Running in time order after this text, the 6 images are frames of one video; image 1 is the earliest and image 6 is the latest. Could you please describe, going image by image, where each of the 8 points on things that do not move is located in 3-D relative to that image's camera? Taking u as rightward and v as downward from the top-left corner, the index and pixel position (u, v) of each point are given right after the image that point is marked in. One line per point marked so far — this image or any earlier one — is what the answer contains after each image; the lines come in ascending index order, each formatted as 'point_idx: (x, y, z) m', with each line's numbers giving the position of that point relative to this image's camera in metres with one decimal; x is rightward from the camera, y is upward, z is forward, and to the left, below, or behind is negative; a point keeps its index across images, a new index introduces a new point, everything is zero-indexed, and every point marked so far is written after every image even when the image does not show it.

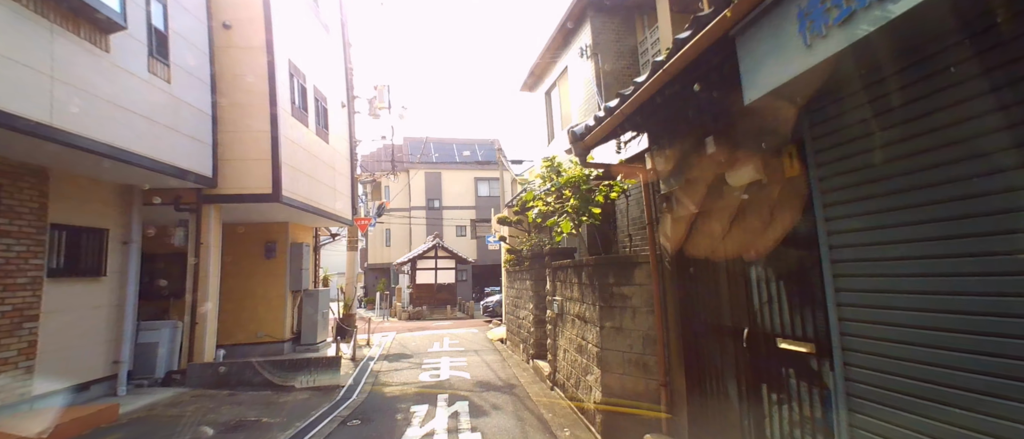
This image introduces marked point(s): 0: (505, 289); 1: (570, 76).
0: (-0.2, -1.8, +12.0) m
1: (+1.3, +3.3, +10.5) m
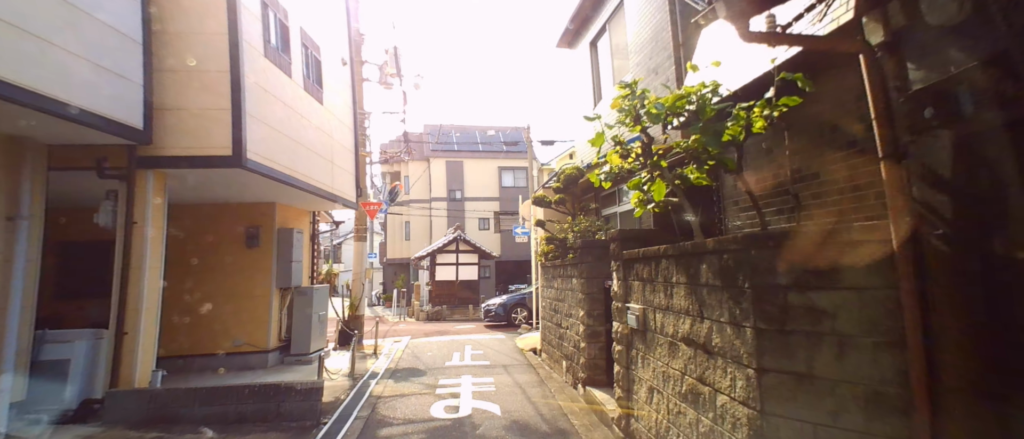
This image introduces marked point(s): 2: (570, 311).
0: (+0.6, -1.5, +9.7) m
1: (+2.0, +3.6, +8.1) m
2: (+0.9, -1.5, +7.3) m
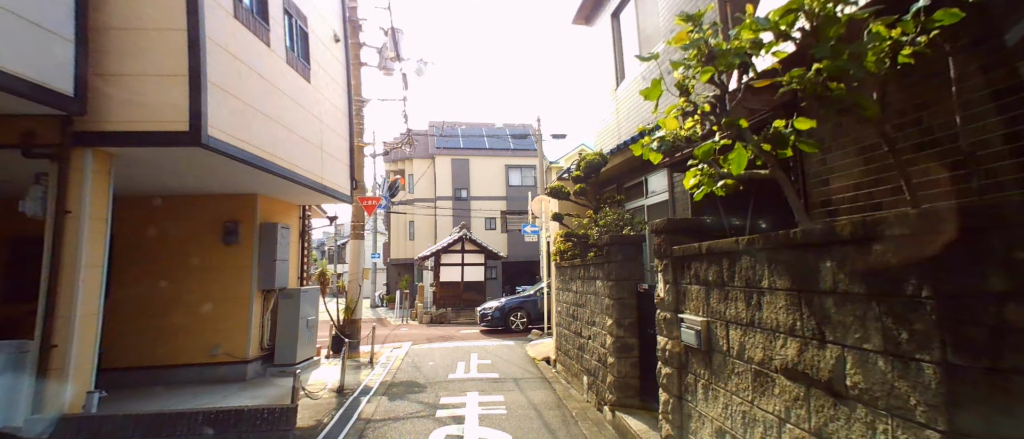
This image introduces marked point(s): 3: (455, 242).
0: (+0.8, -1.4, +8.6) m
1: (+2.2, +3.7, +7.0) m
2: (+1.1, -1.4, +6.3) m
3: (-2.4, -0.9, +19.2) m
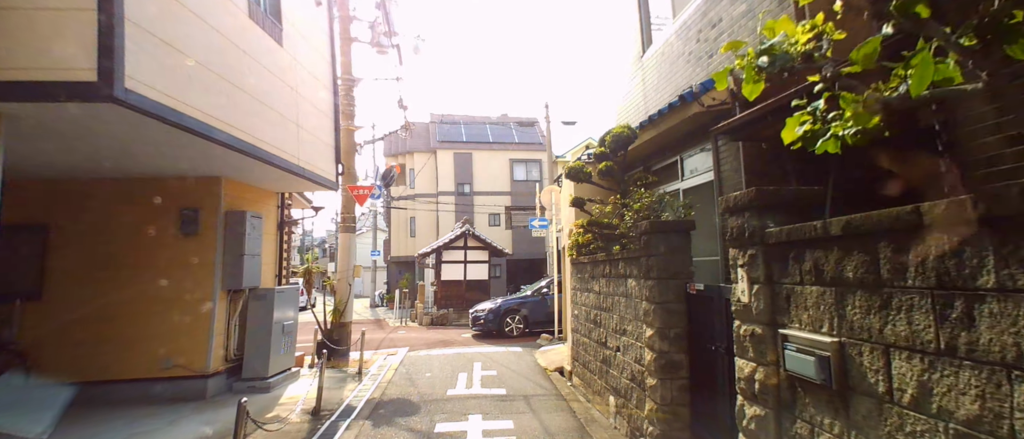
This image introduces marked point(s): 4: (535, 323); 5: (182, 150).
0: (+1.0, -1.2, +7.4) m
1: (+2.3, +3.9, +5.8) m
2: (+1.2, -1.2, +5.1) m
3: (-2.2, -0.7, +18.0) m
4: (+0.4, -2.6, +11.4) m
5: (-3.8, +0.8, +5.3) m
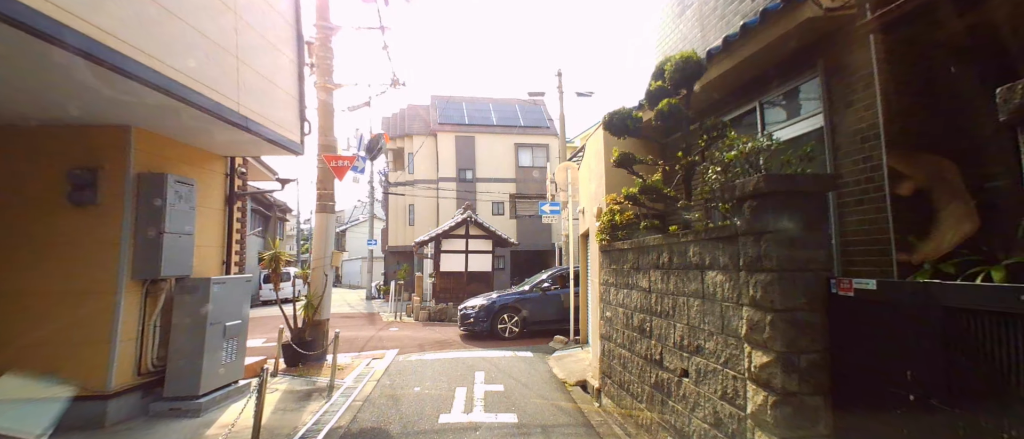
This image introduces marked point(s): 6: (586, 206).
0: (+1.1, -0.9, +5.8) m
1: (+2.5, +4.2, +4.0) m
2: (+1.4, -0.9, +3.4) m
3: (-1.9, -0.2, +16.3) m
4: (+0.5, -2.2, +9.7) m
5: (-3.7, +1.1, +3.6) m
6: (+1.2, +0.2, +7.6) m
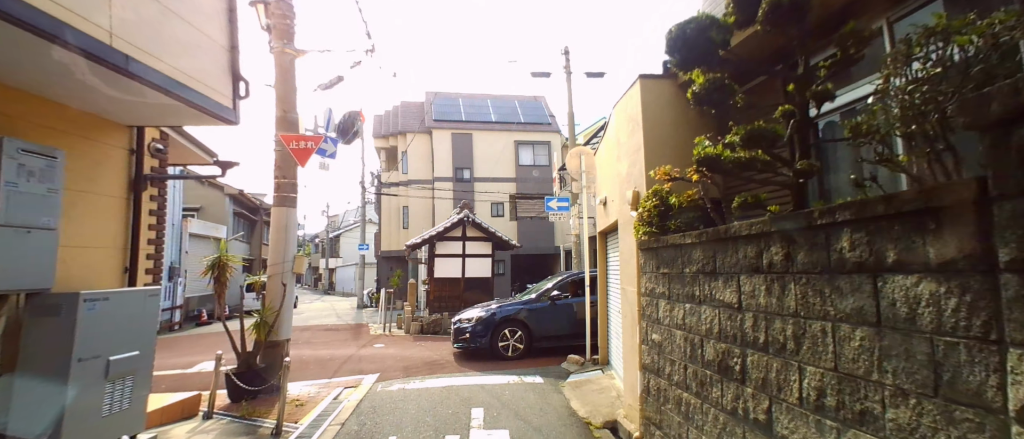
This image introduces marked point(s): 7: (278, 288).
0: (+1.2, -0.7, +4.2) m
1: (+2.6, +4.3, +2.5) m
2: (+1.5, -0.8, +1.8) m
3: (-1.9, -0.2, +14.8) m
4: (+0.6, -2.1, +8.1) m
5: (-3.6, +1.2, +2.0) m
6: (+1.3, +0.3, +6.0) m
7: (-3.2, -0.9, +6.3) m
